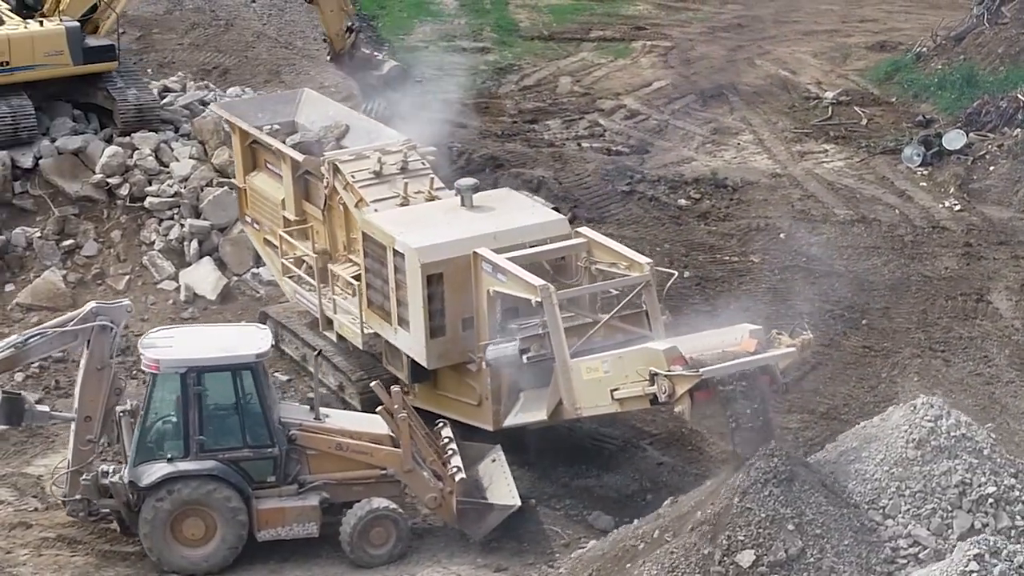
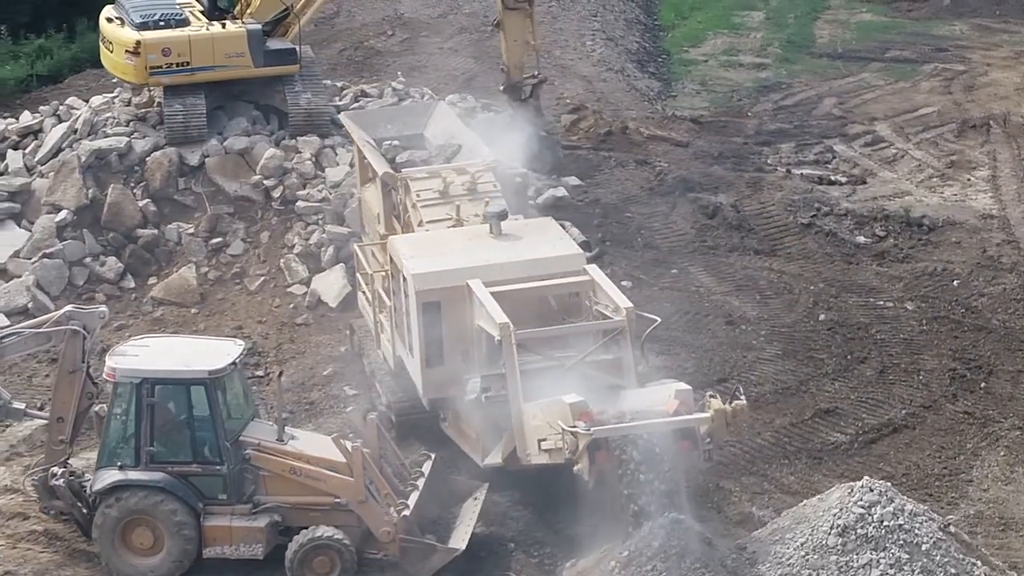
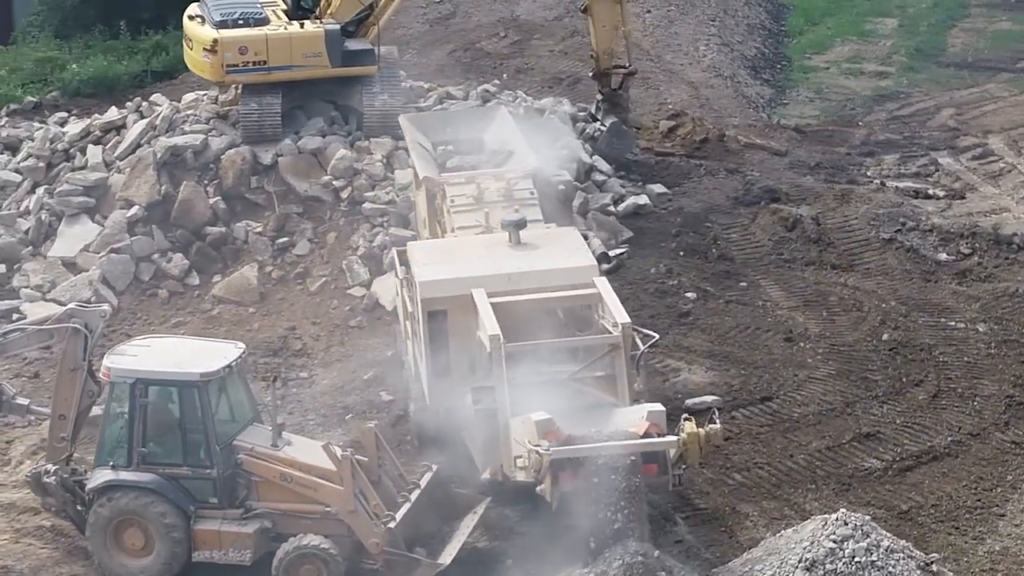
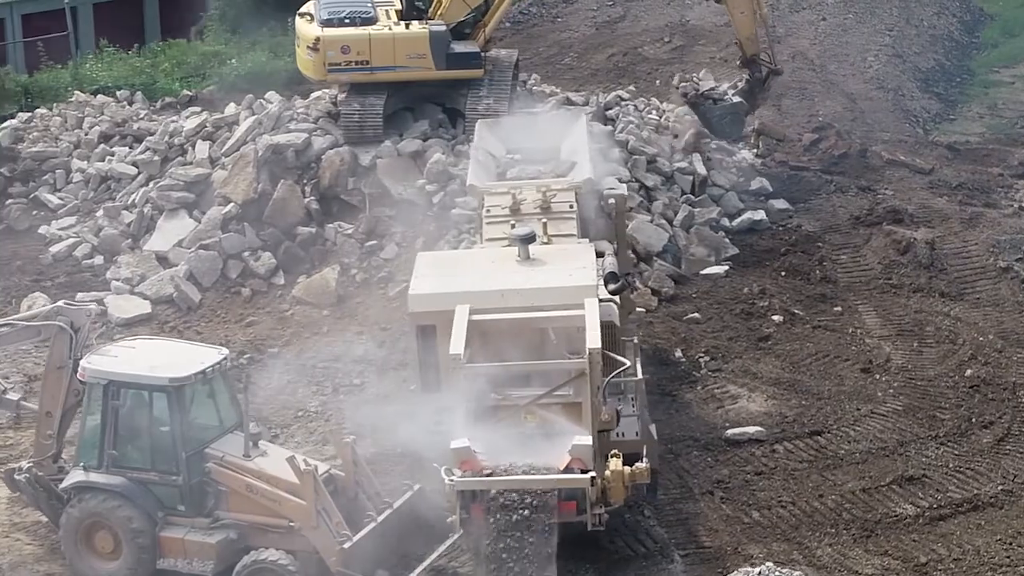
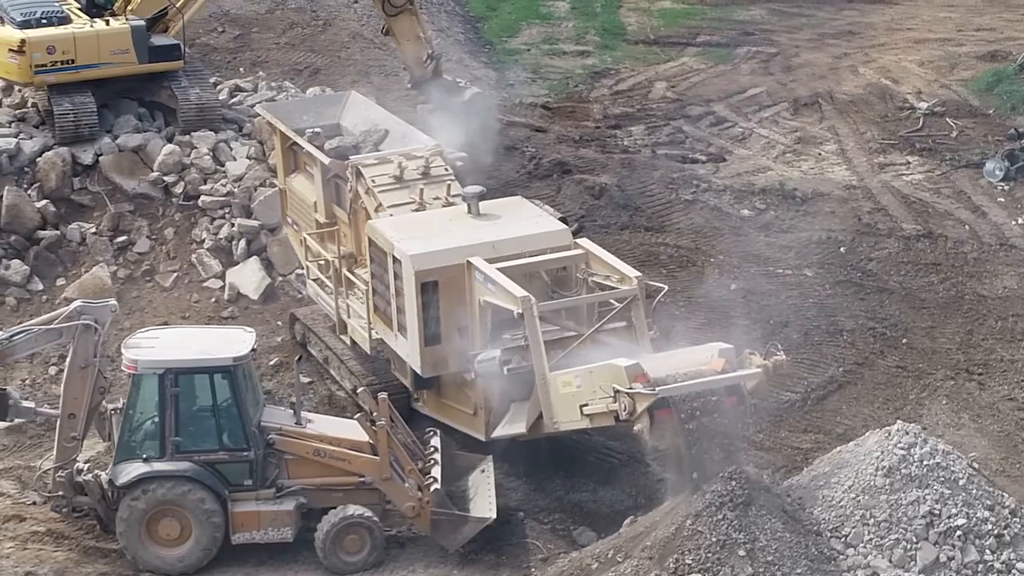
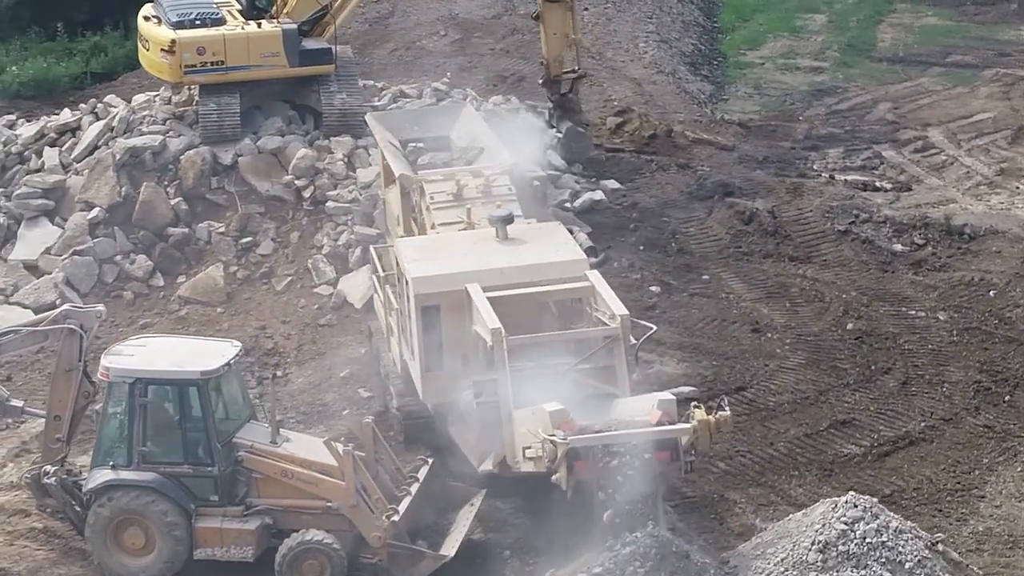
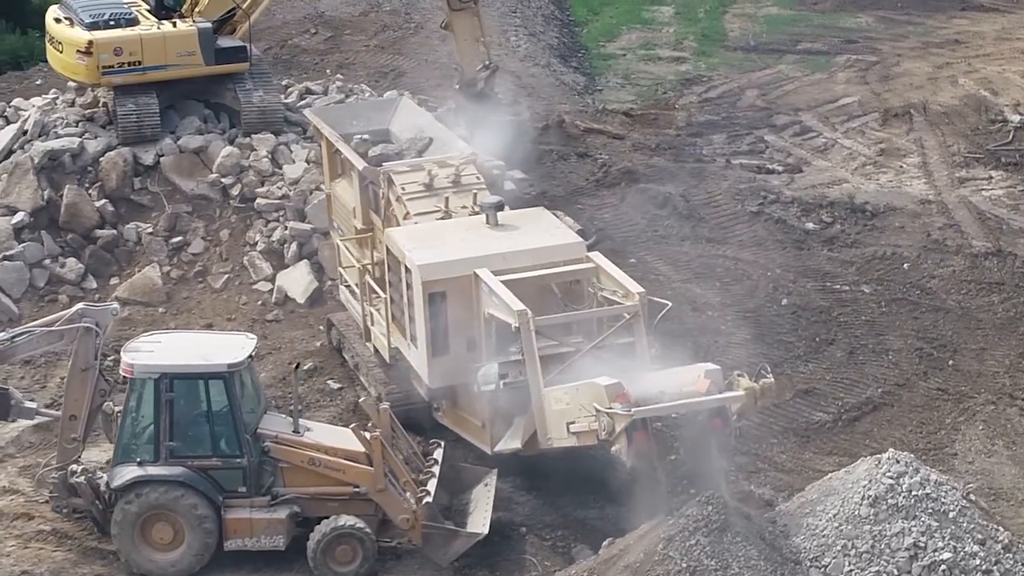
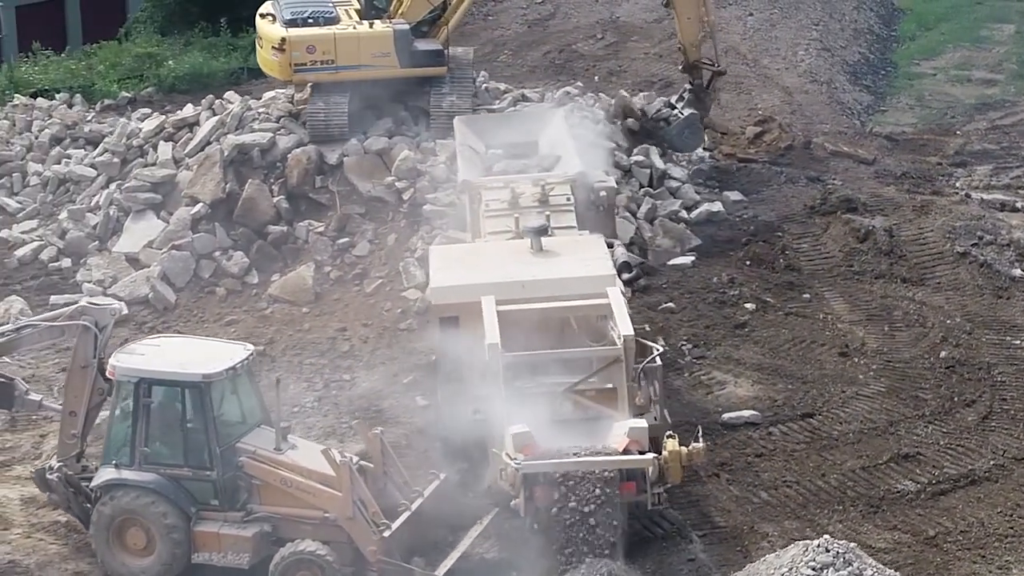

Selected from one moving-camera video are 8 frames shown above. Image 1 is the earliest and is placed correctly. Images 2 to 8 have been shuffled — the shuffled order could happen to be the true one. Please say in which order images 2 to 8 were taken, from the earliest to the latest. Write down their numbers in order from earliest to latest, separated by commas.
5, 7, 2, 6, 3, 8, 4
